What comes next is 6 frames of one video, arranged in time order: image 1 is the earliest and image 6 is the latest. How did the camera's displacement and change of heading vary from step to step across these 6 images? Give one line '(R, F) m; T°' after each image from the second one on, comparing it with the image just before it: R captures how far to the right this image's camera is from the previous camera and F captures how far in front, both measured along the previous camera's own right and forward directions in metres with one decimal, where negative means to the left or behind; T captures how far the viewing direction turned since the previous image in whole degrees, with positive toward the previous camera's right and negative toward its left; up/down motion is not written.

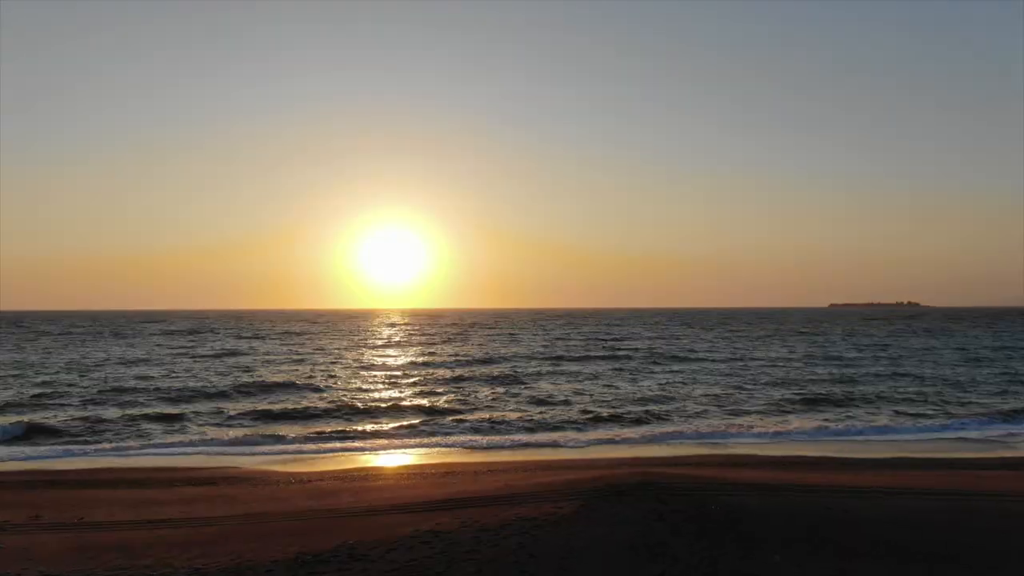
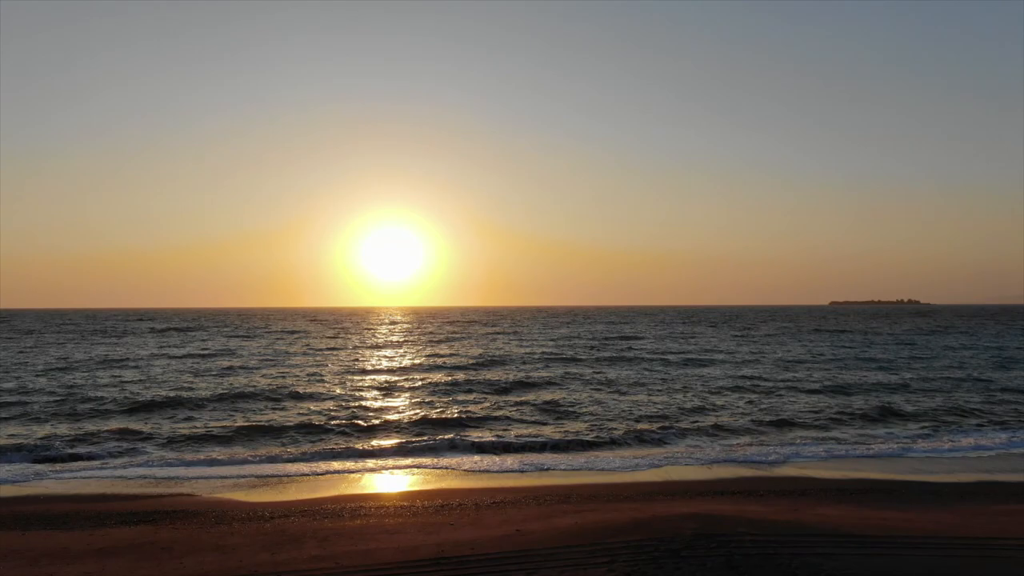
(-0.5, +1.9) m; 0°
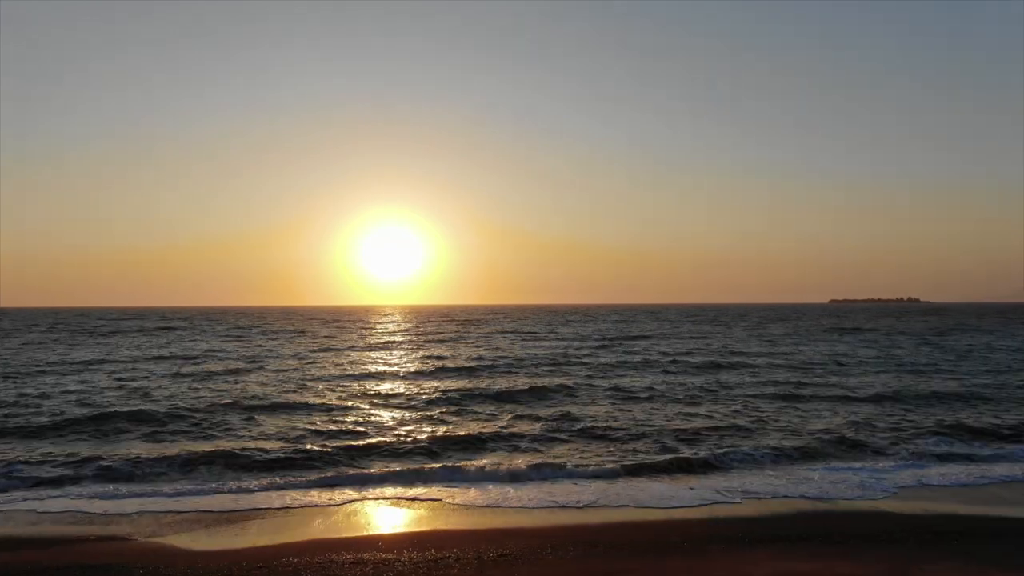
(-0.5, +1.8) m; 0°
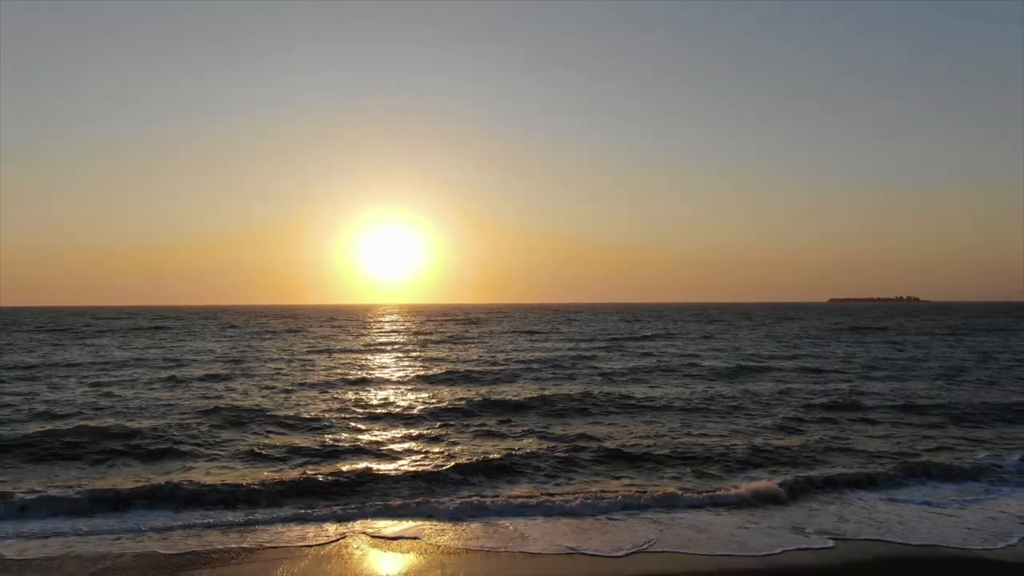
(-0.7, +1.5) m; 0°
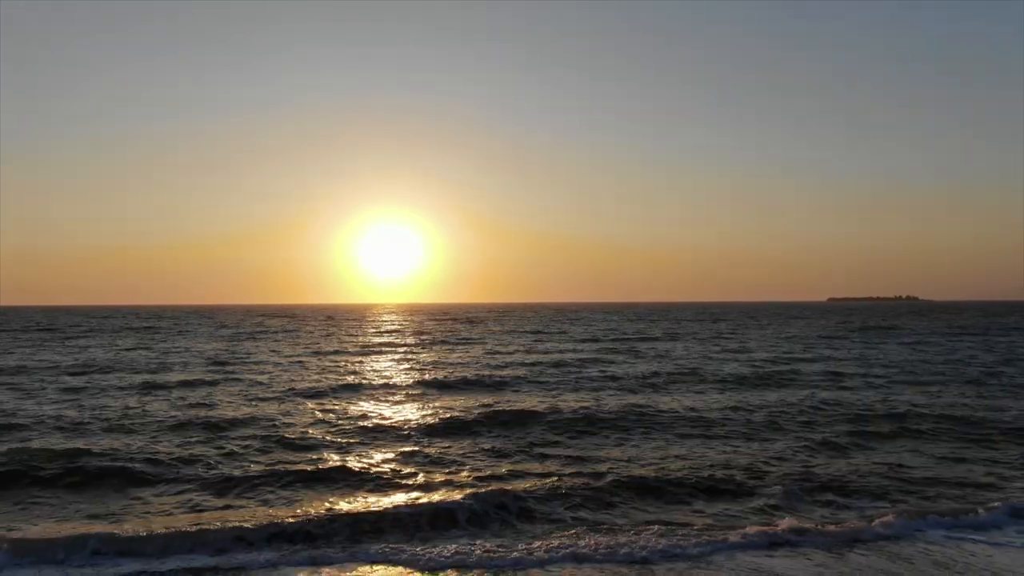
(-1.3, +1.5) m; 0°
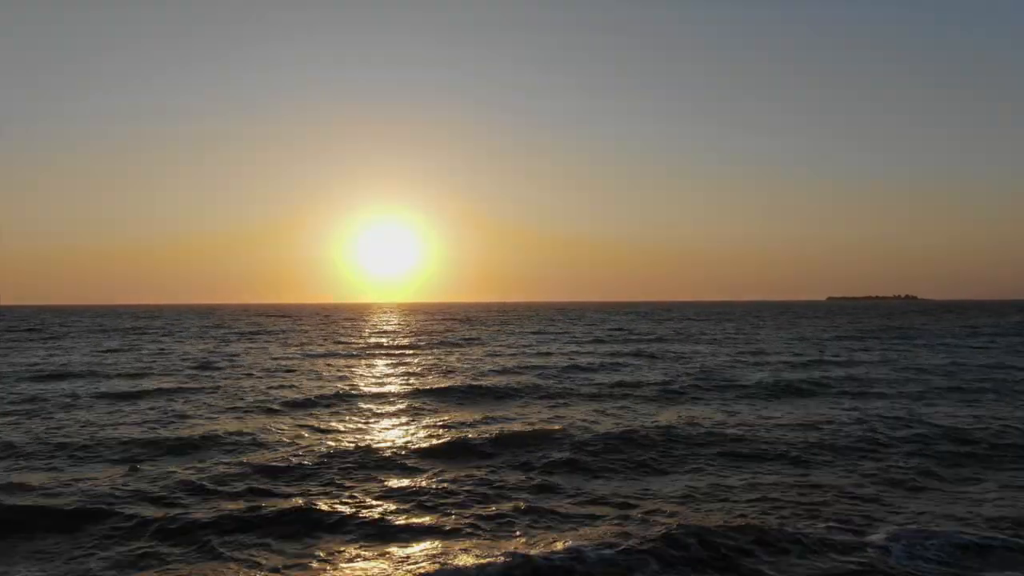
(-1.3, +1.6) m; 0°
